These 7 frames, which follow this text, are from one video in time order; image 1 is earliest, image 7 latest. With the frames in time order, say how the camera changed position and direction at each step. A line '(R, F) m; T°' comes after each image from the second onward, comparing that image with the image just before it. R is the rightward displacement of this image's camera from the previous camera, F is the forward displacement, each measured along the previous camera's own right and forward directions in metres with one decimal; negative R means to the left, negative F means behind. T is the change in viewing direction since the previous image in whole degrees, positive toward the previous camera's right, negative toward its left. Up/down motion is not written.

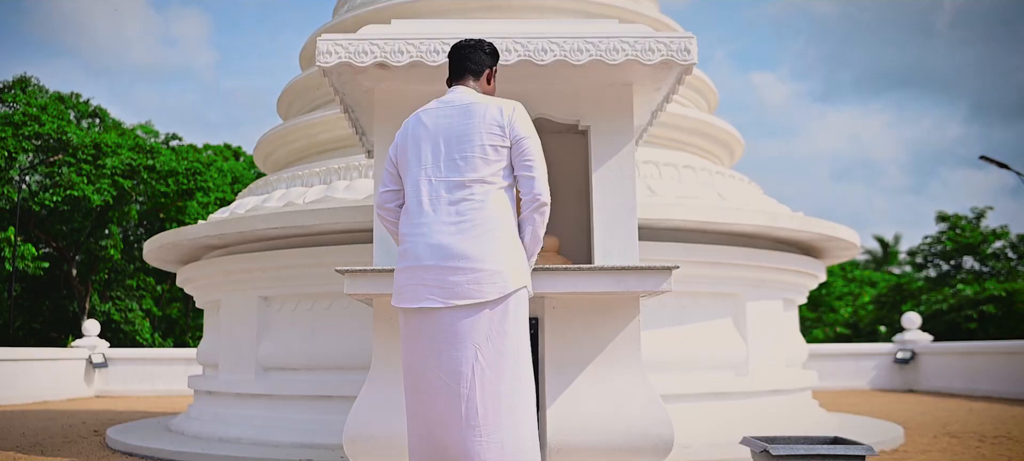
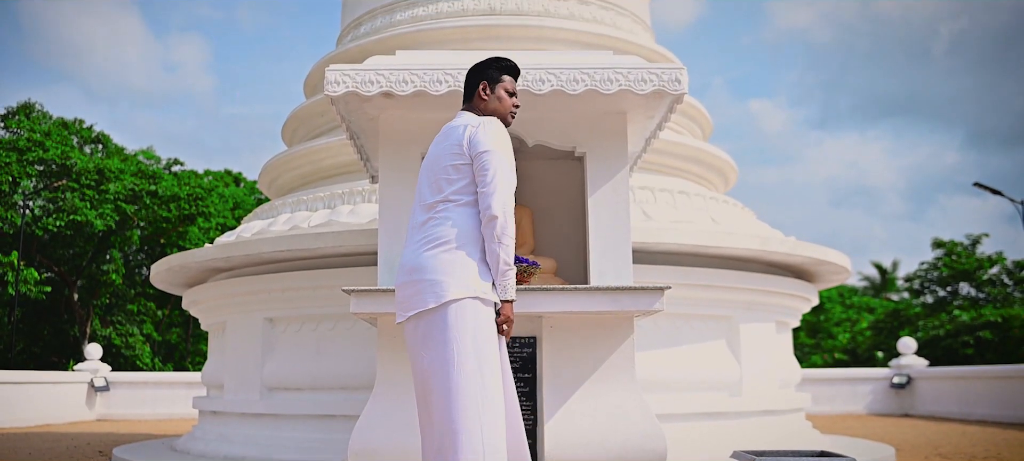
(0.0, -0.2) m; 0°
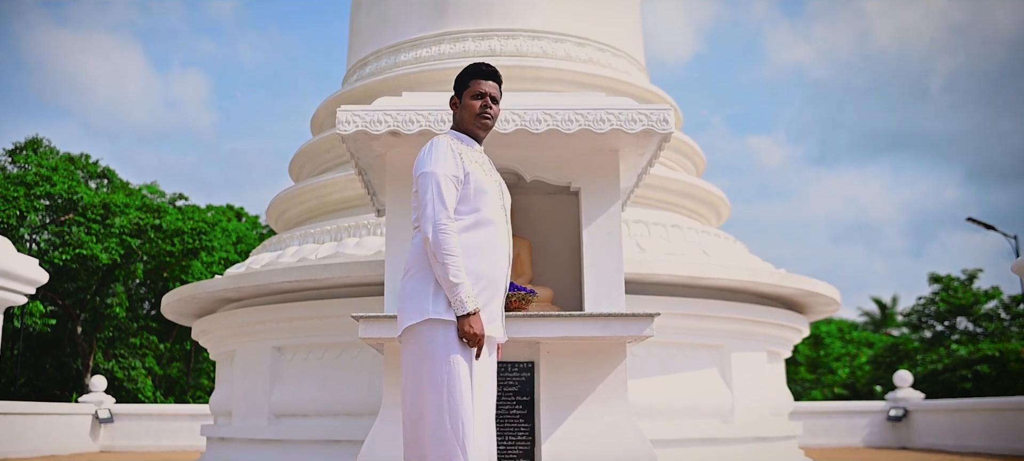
(0.0, -0.3) m; 0°
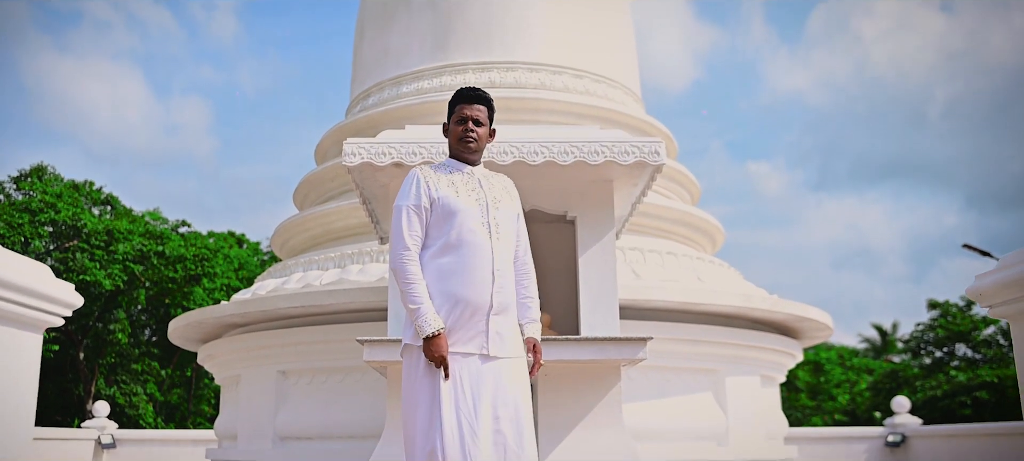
(0.0, -0.2) m; 0°
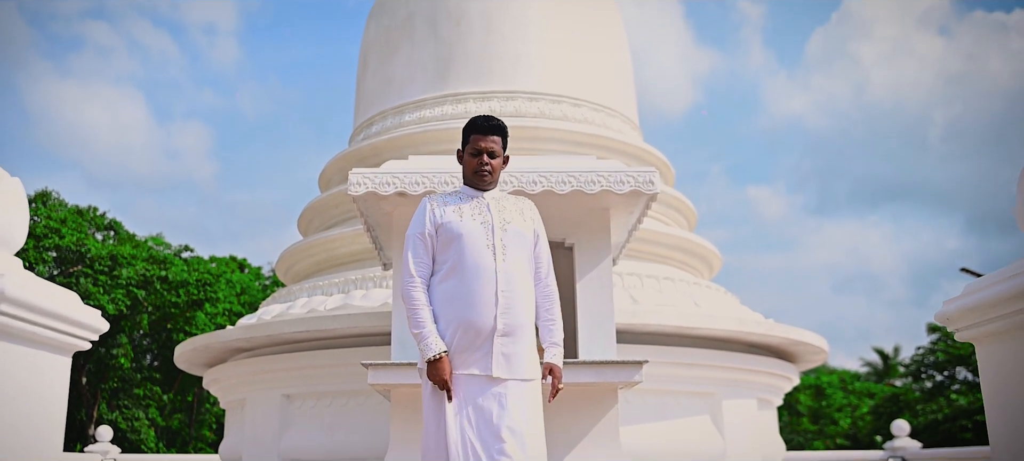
(0.0, -0.2) m; 0°
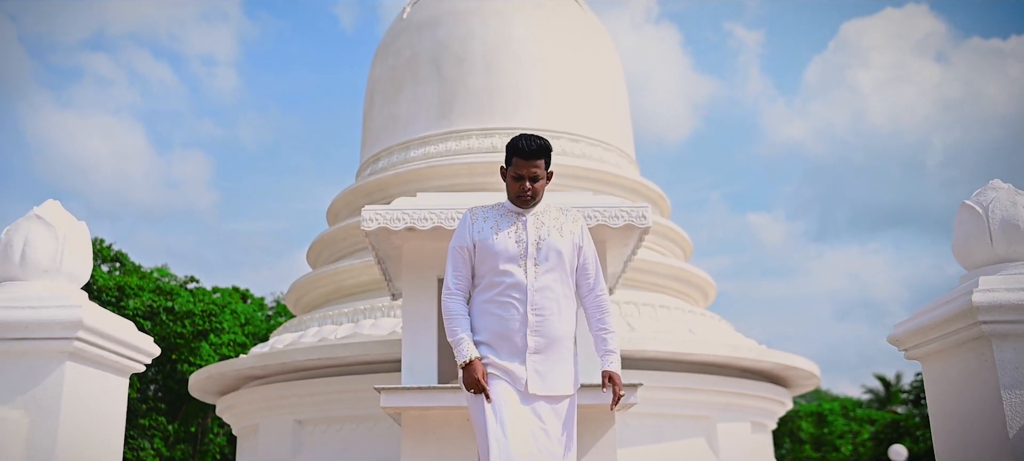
(0.0, -0.4) m; 0°
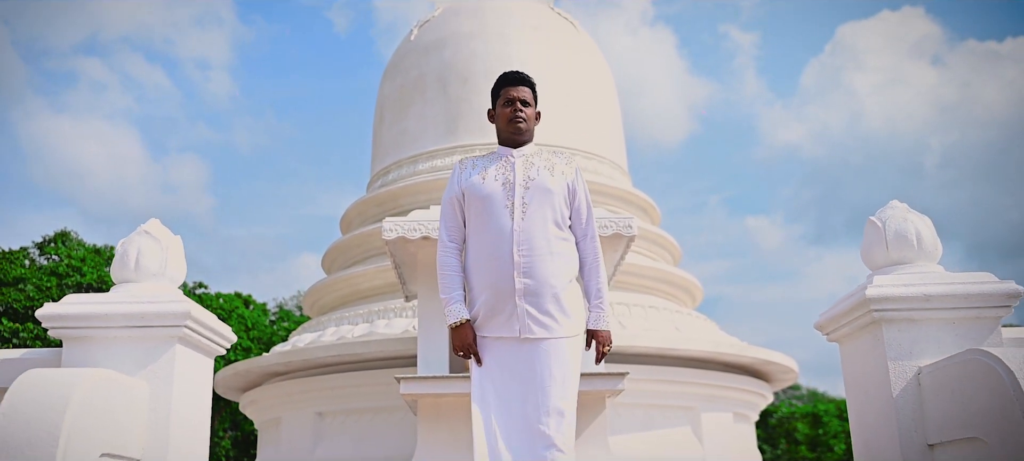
(0.0, -0.8) m; 0°
